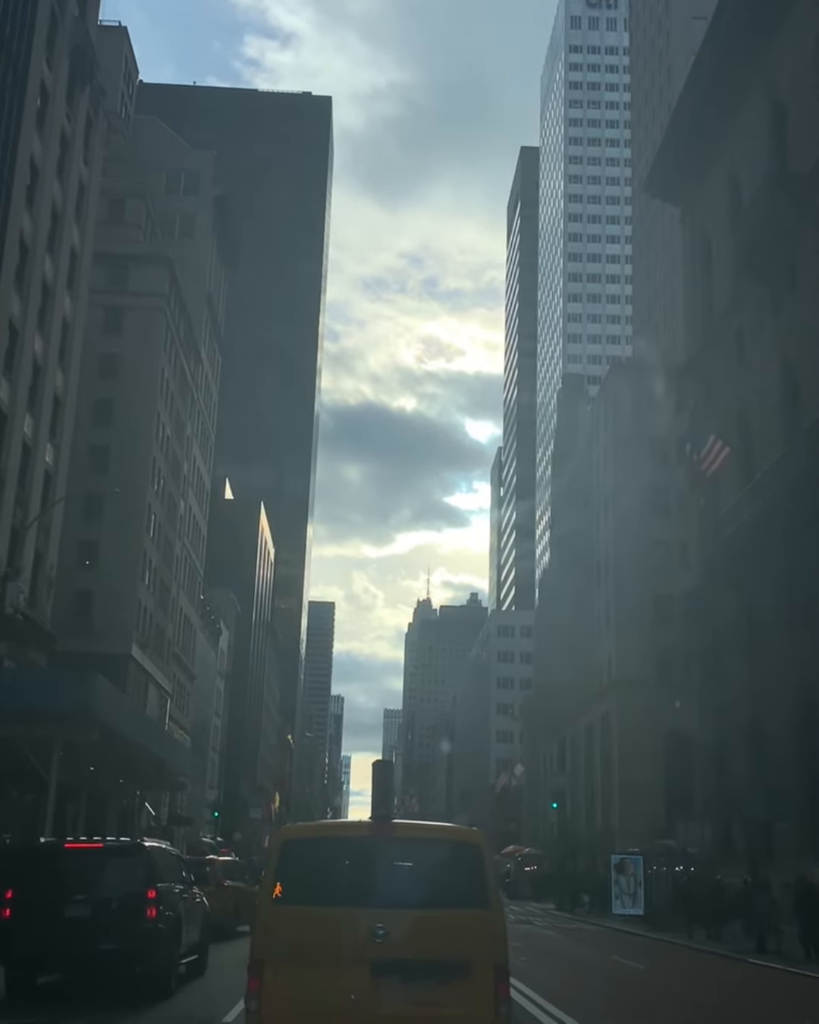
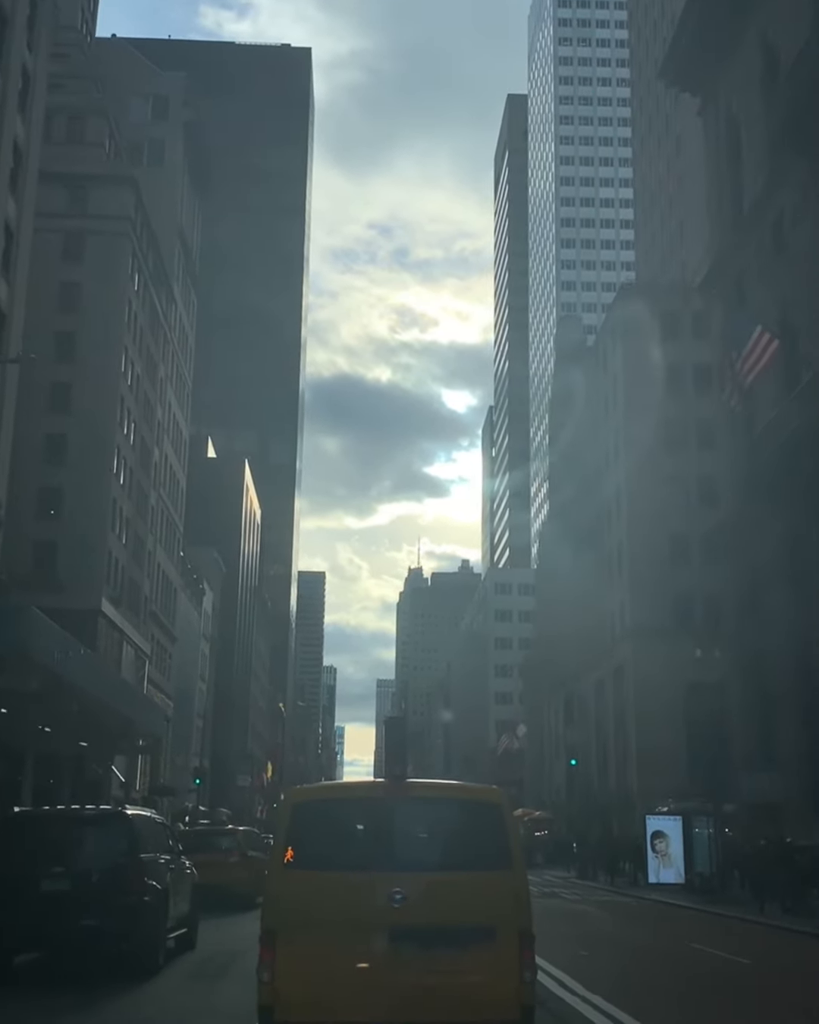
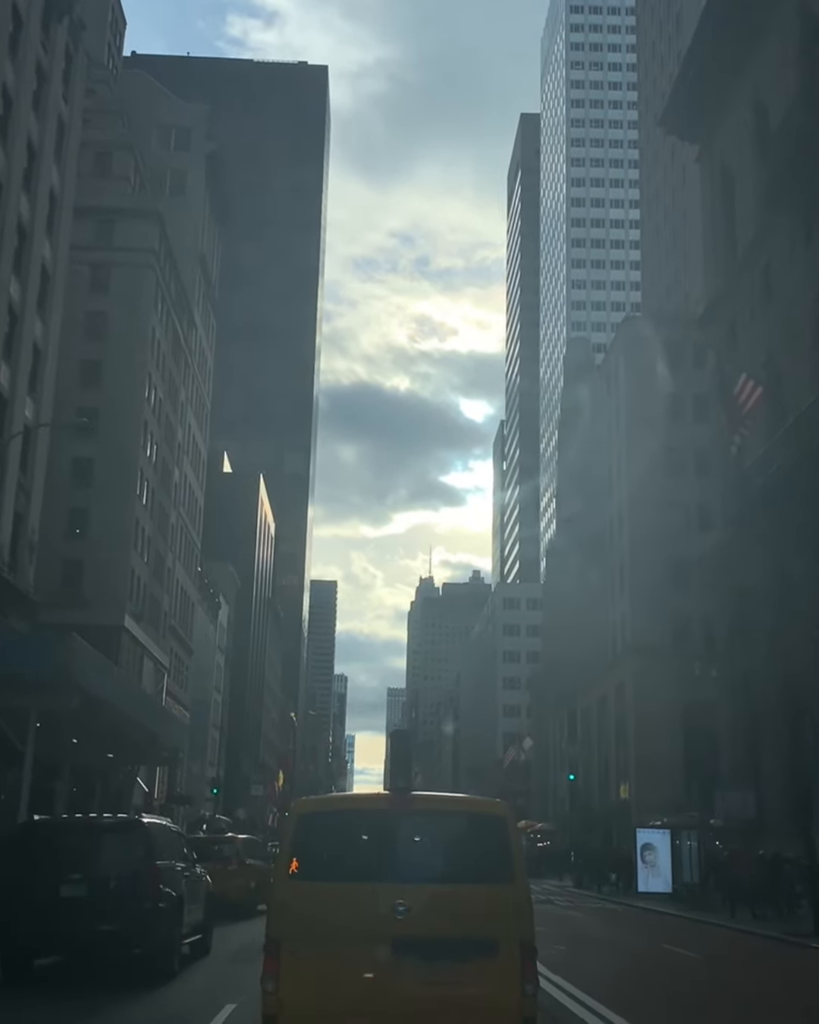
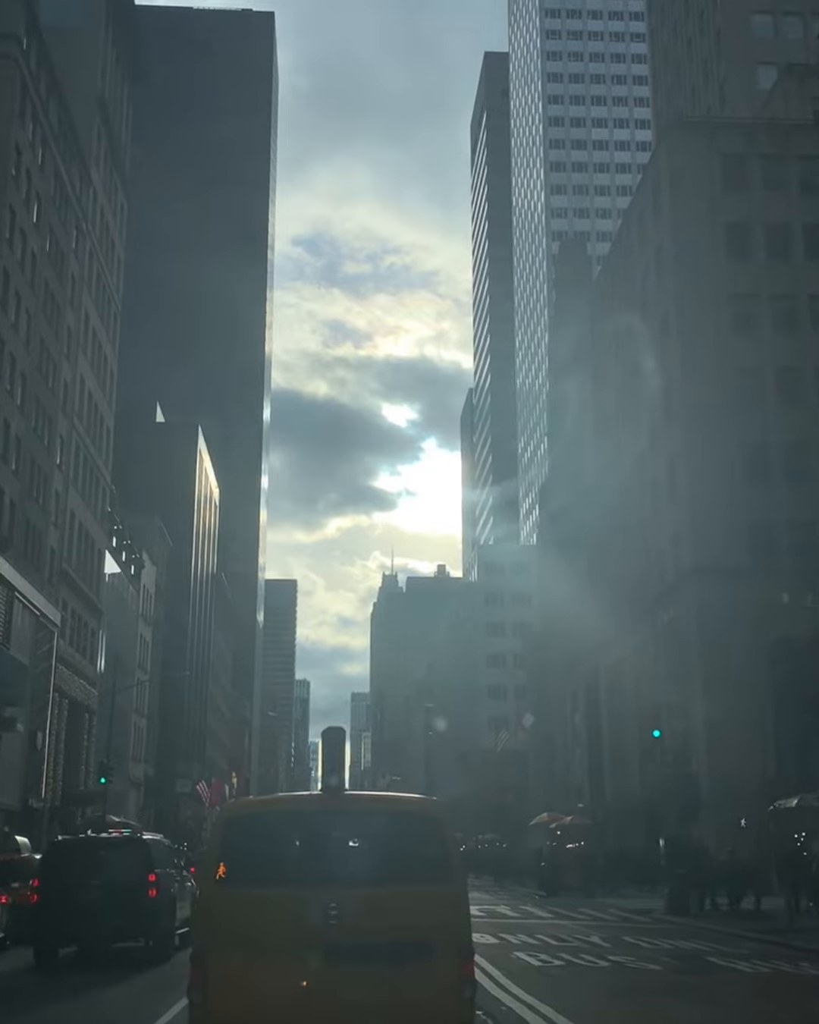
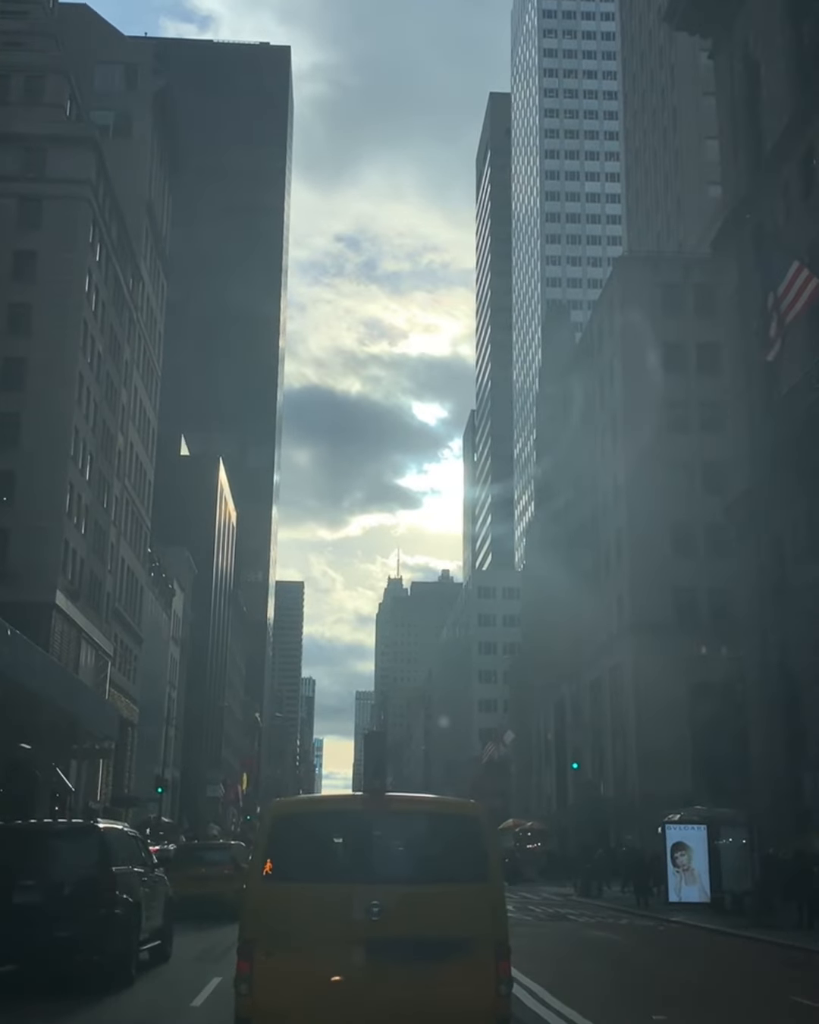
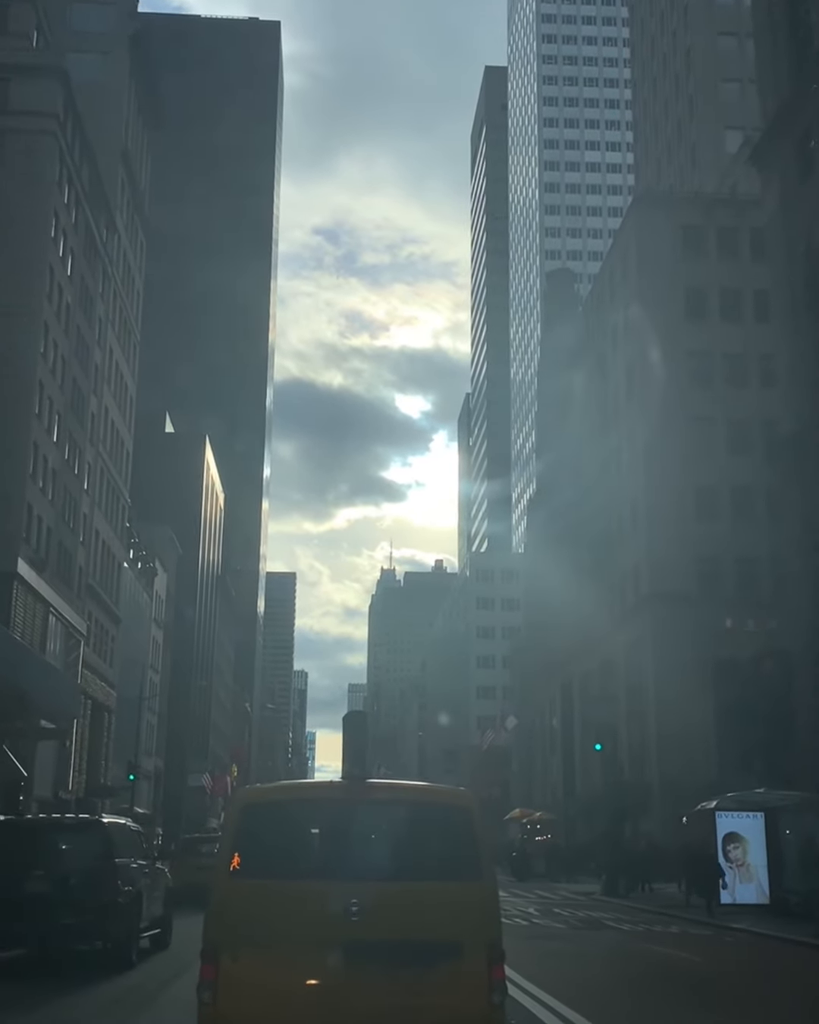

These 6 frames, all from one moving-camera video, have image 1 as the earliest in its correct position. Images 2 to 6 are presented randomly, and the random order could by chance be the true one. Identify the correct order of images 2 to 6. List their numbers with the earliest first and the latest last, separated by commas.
3, 2, 5, 6, 4
